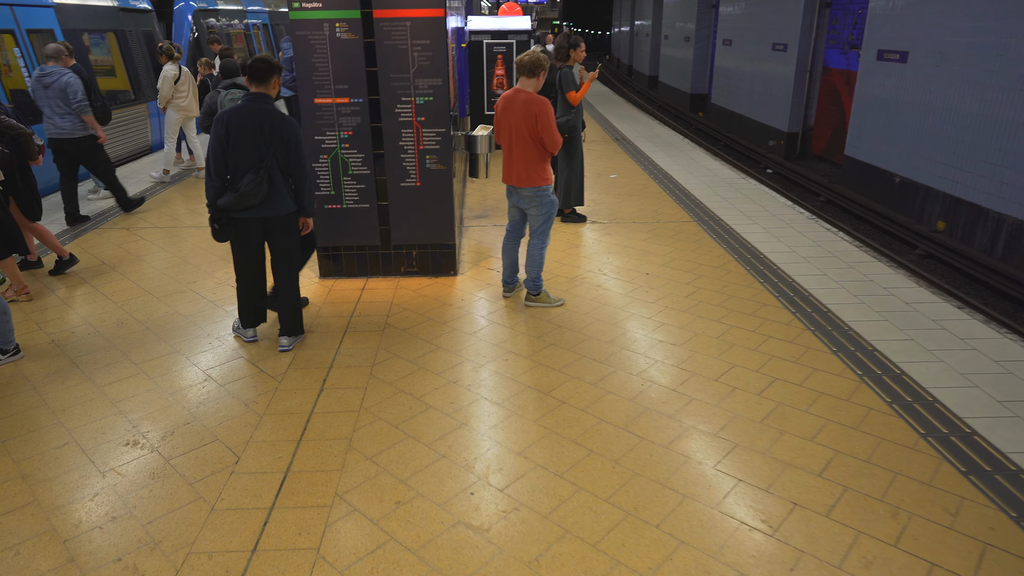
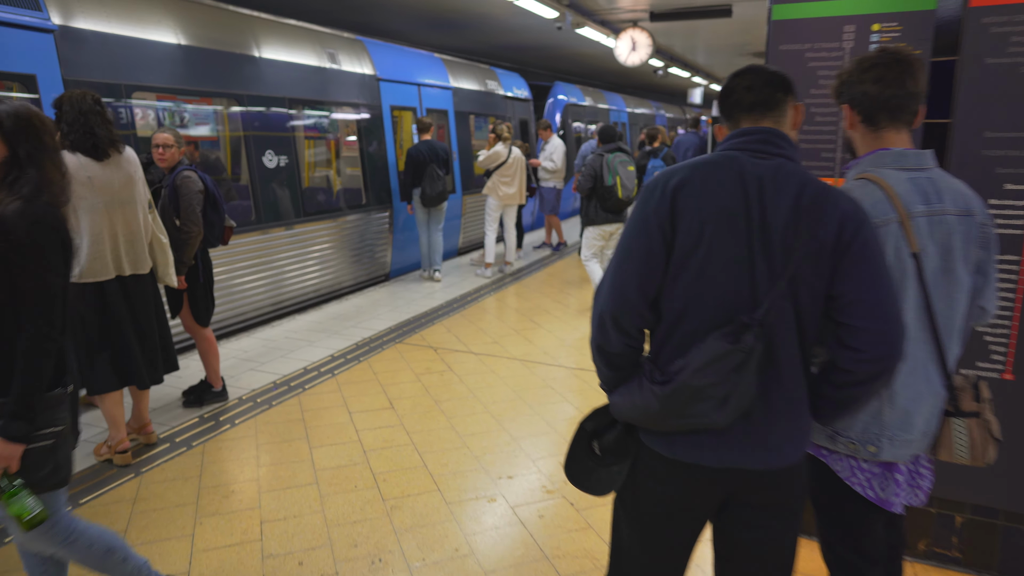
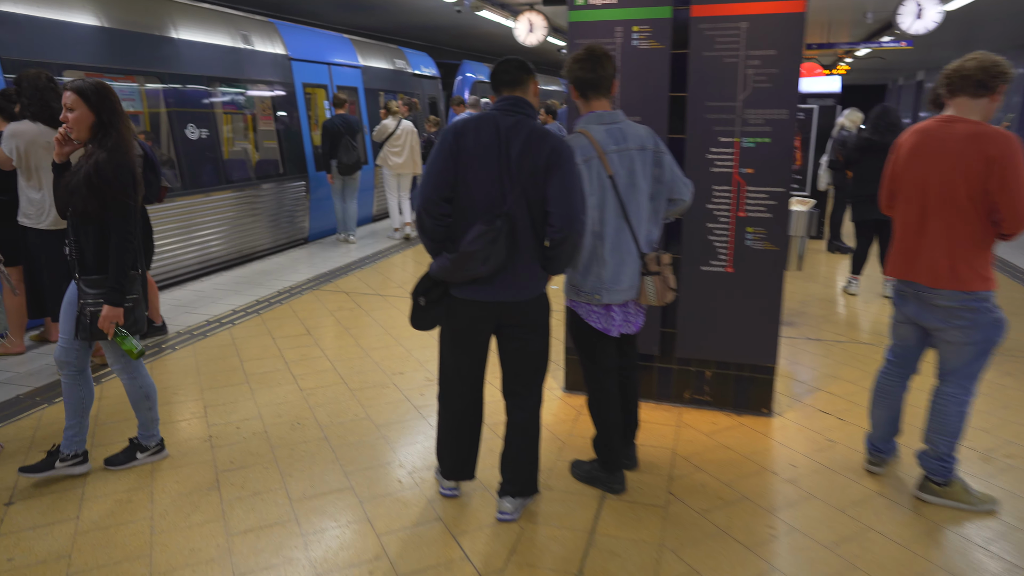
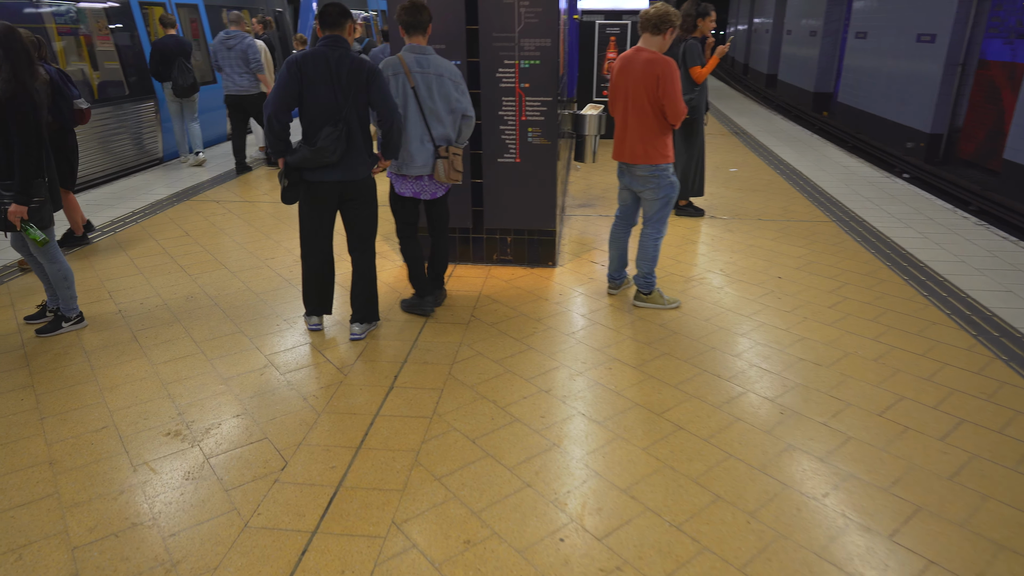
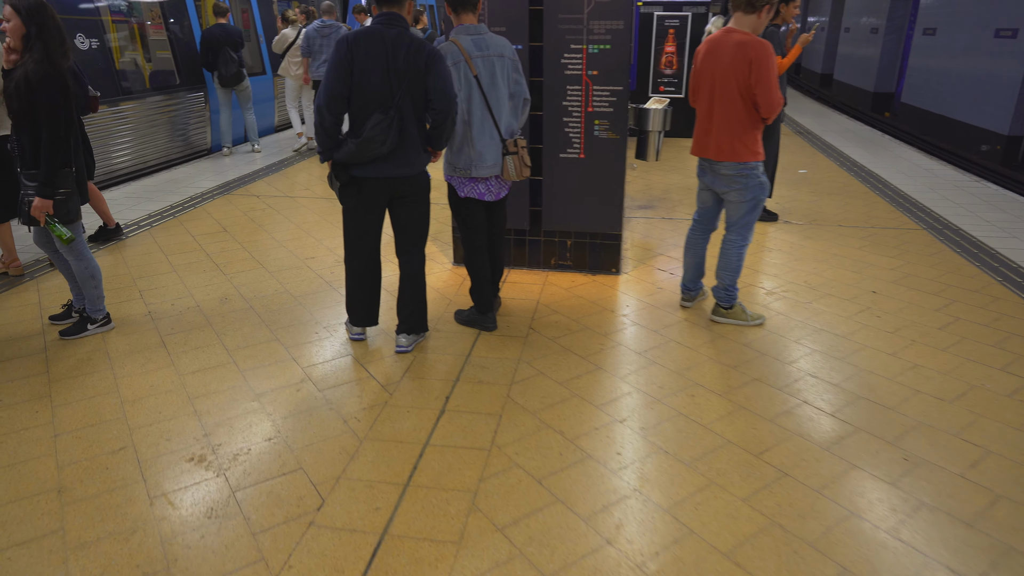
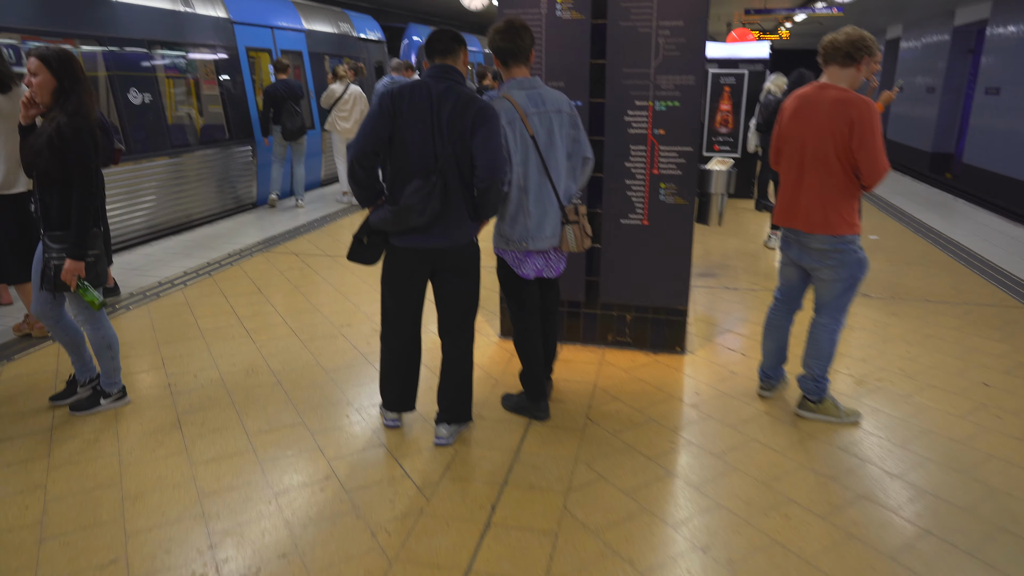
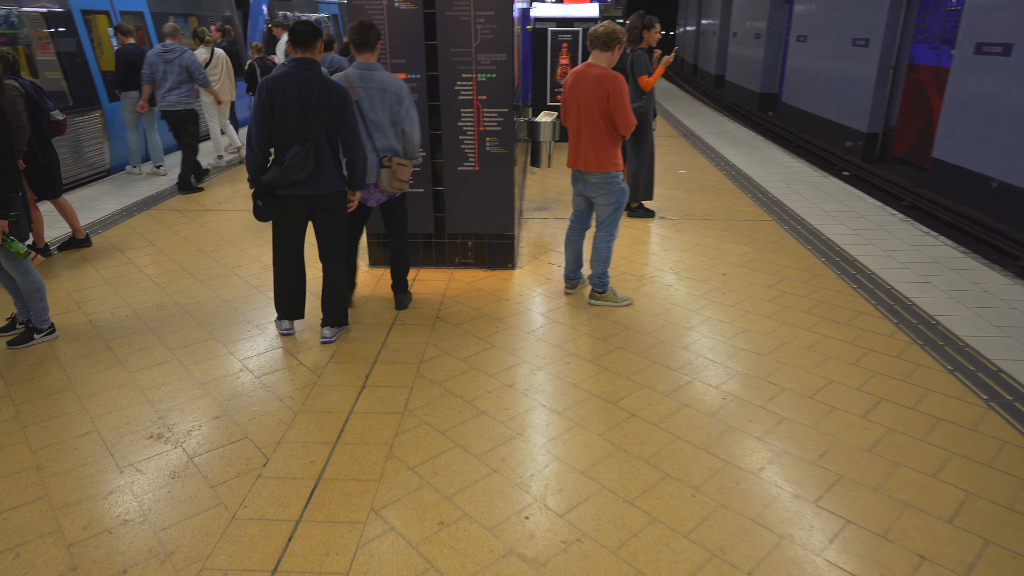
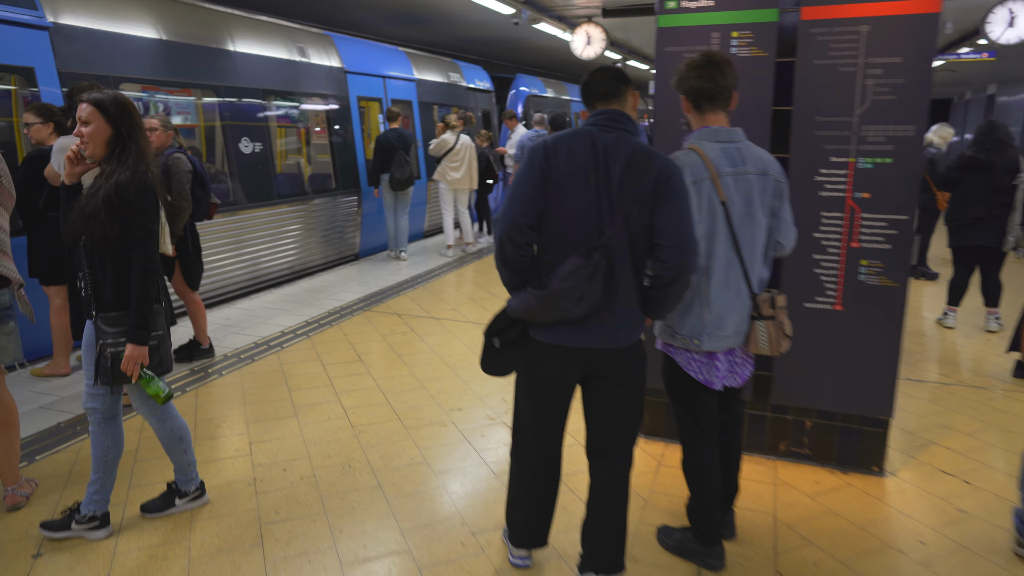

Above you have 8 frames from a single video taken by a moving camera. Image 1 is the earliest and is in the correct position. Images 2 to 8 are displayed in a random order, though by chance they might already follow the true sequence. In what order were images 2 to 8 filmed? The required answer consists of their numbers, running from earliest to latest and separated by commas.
7, 4, 5, 6, 3, 8, 2
